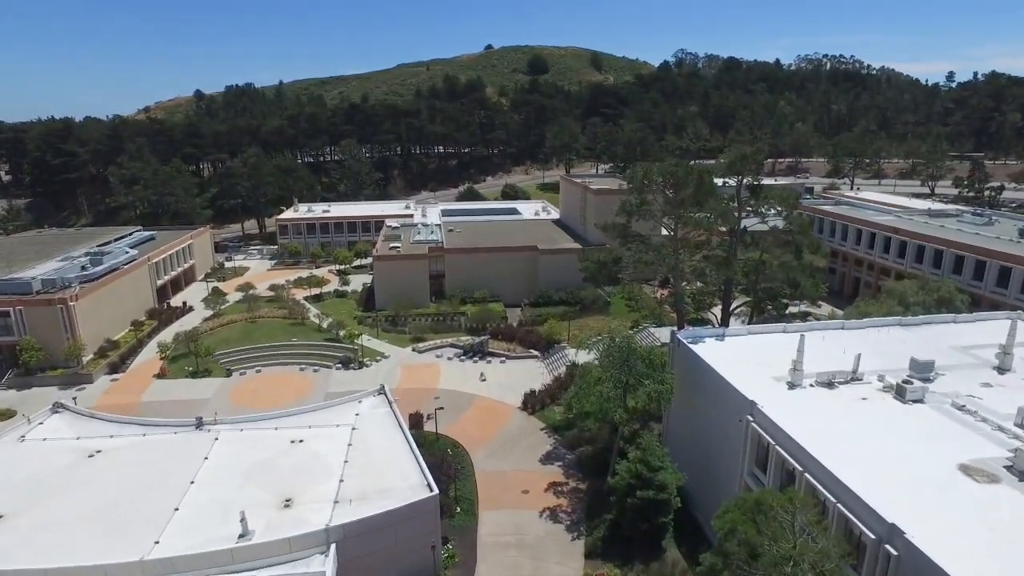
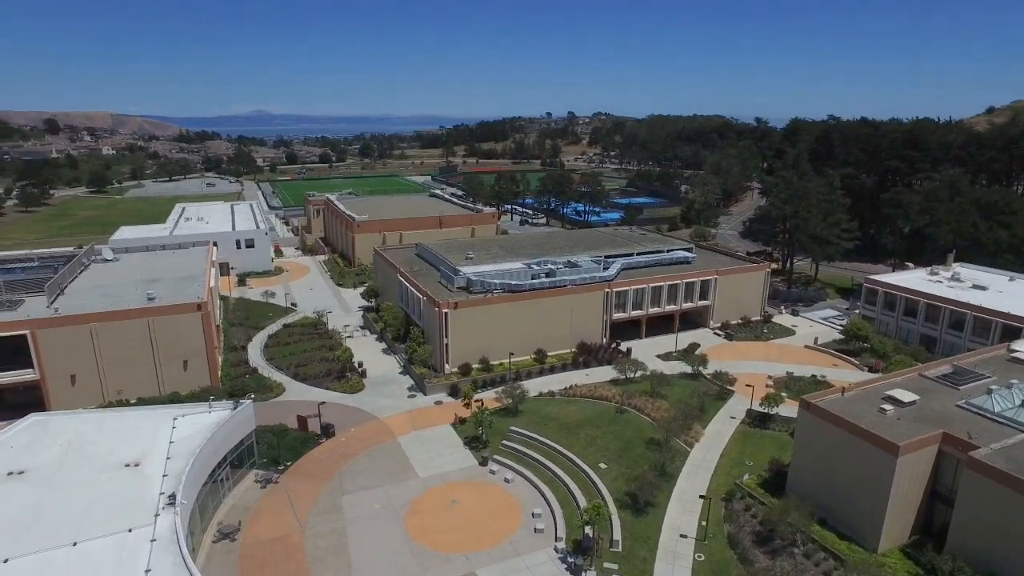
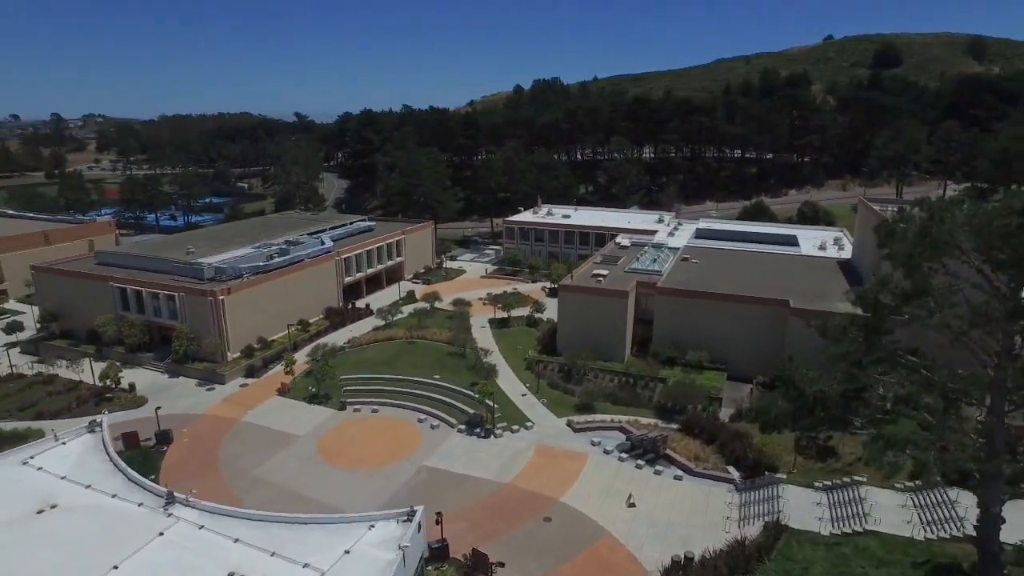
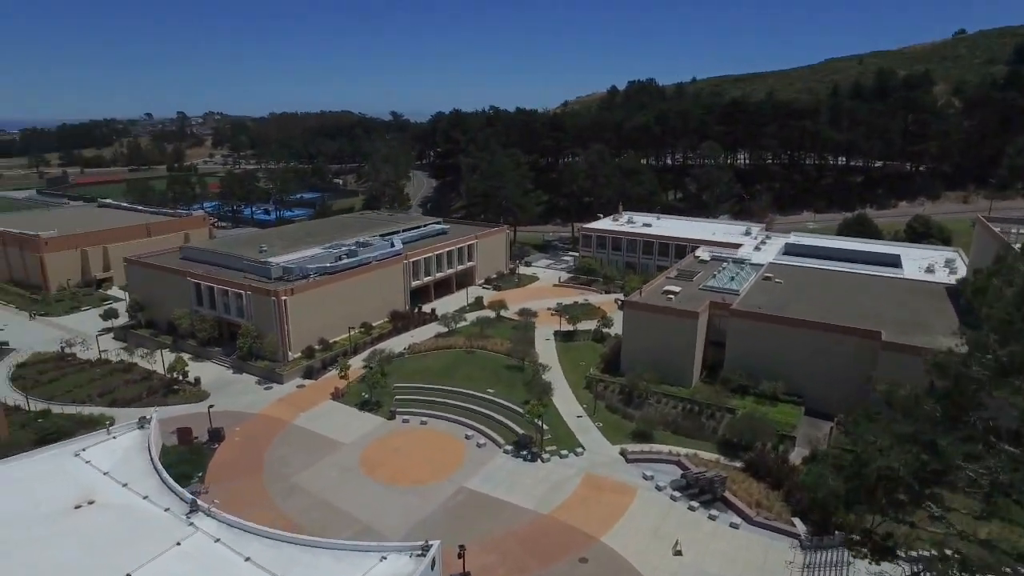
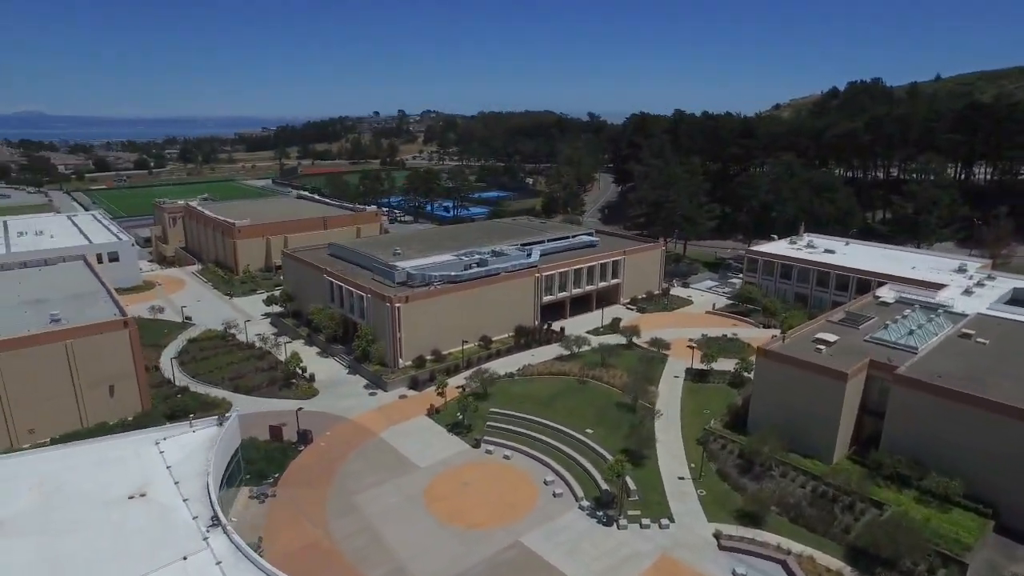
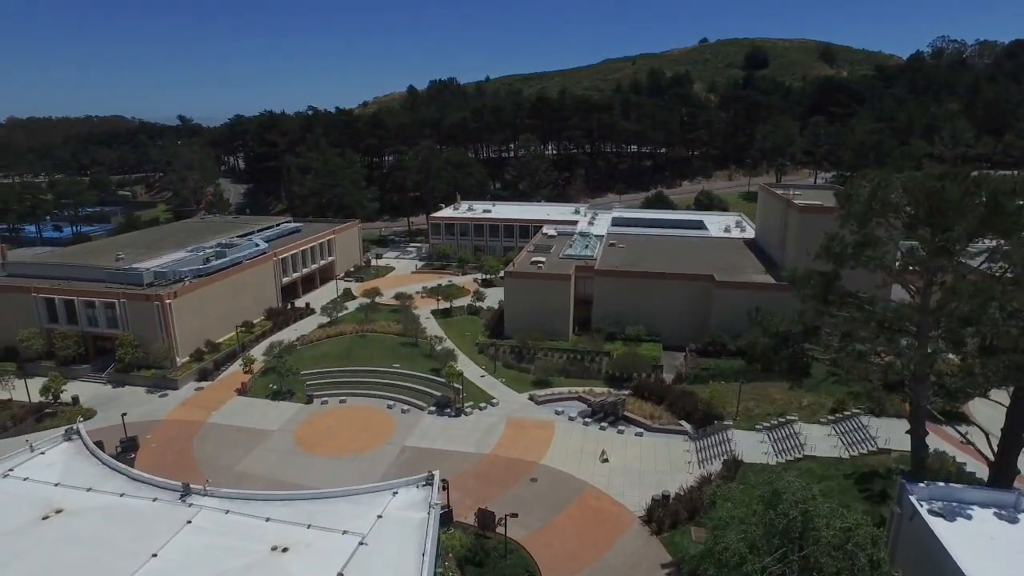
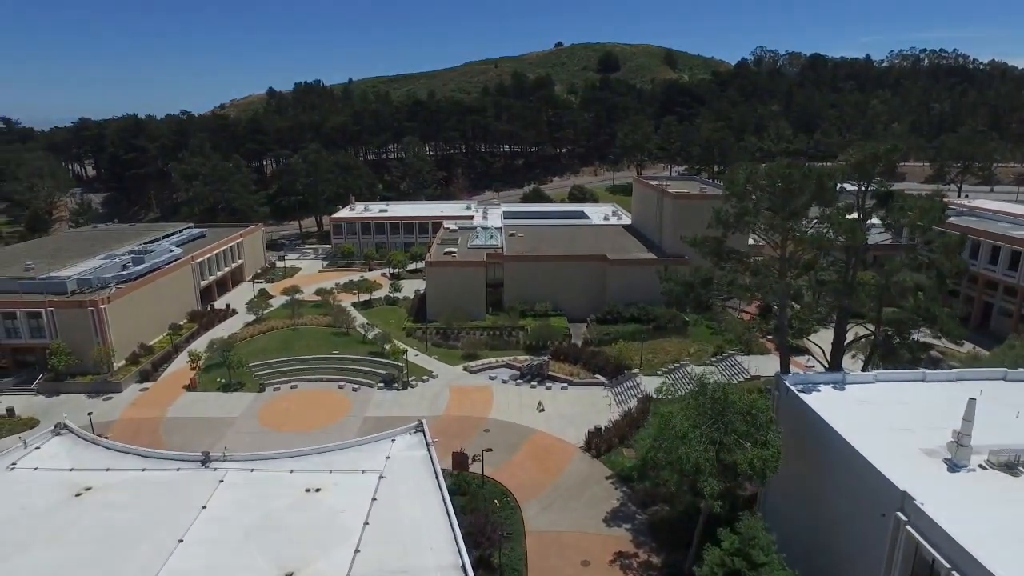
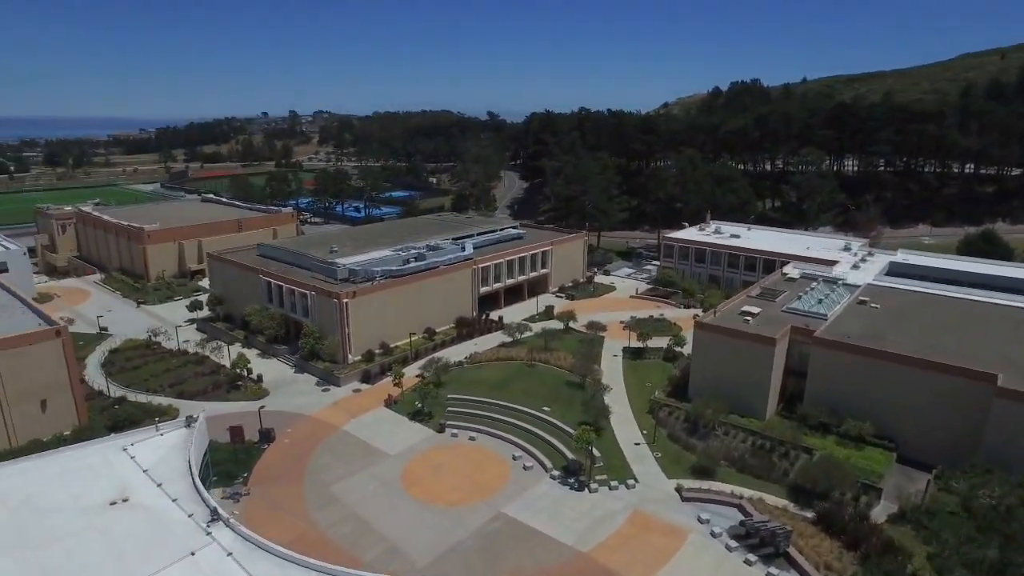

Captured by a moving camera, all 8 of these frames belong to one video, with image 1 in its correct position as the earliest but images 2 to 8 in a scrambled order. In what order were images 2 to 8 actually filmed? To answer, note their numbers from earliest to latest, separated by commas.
7, 6, 3, 4, 8, 5, 2
